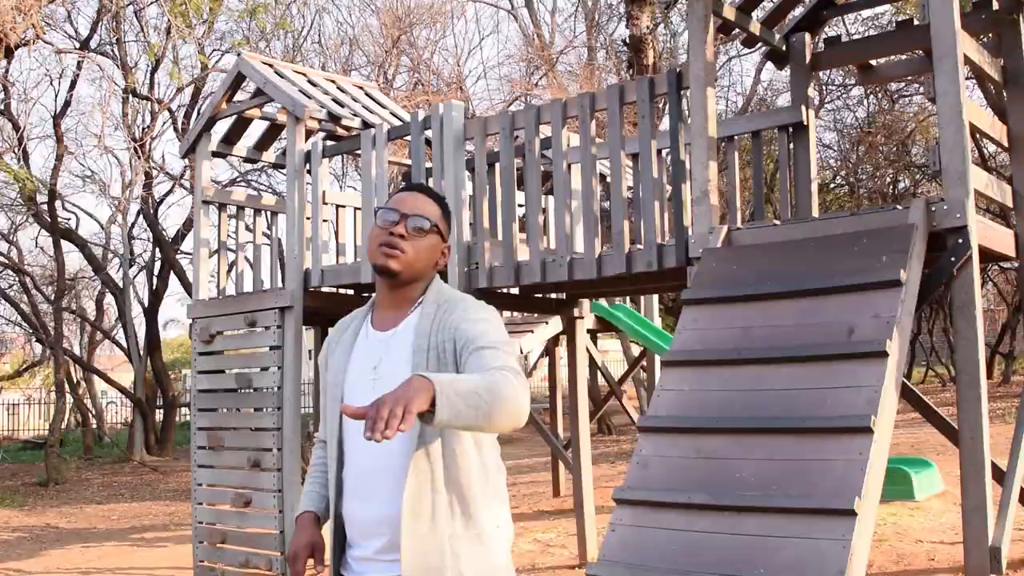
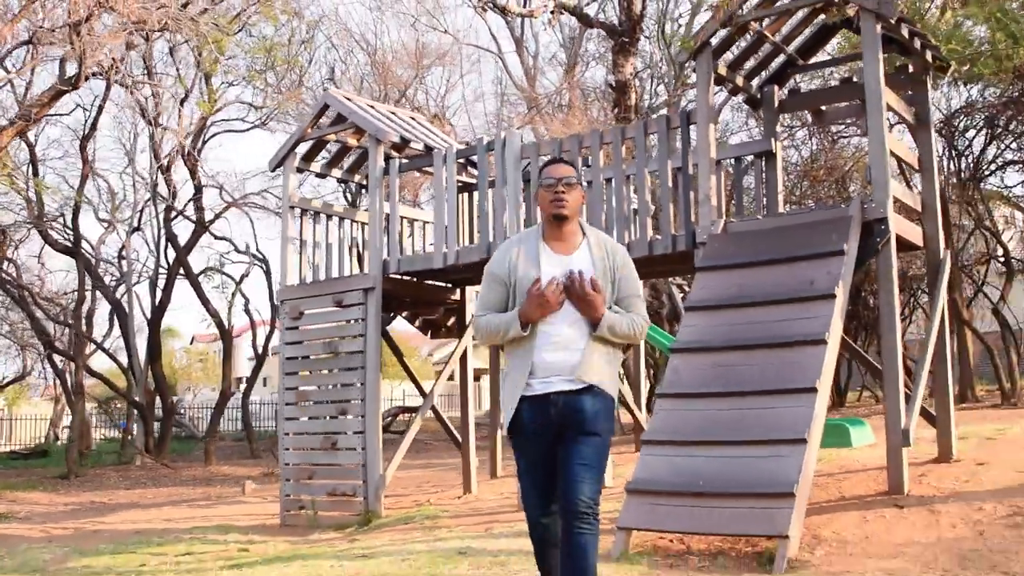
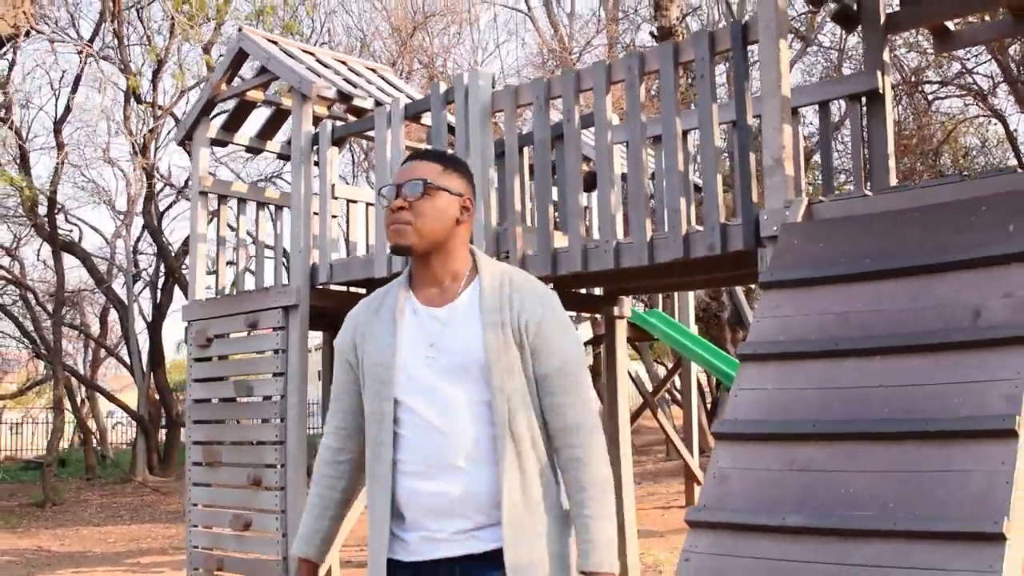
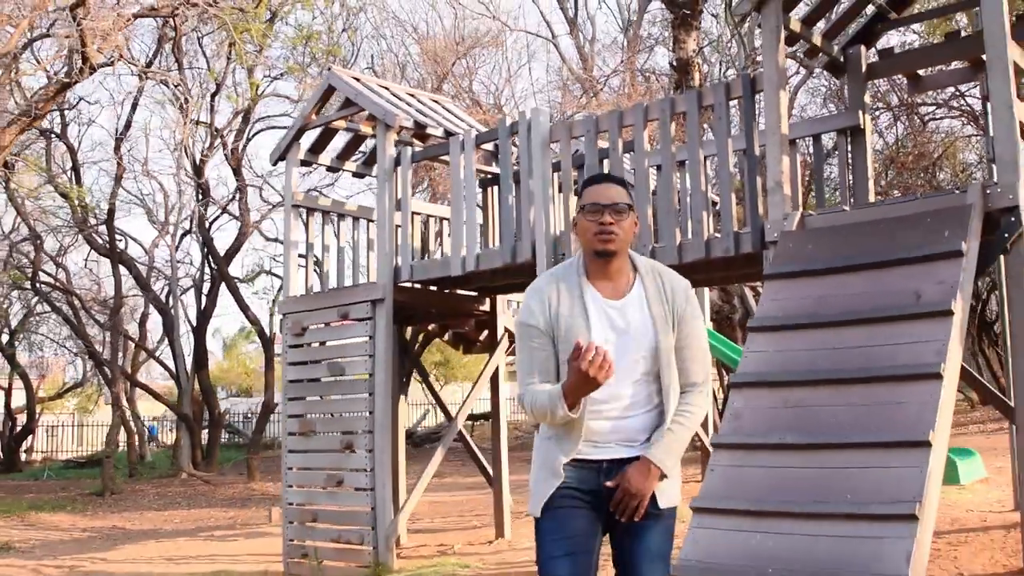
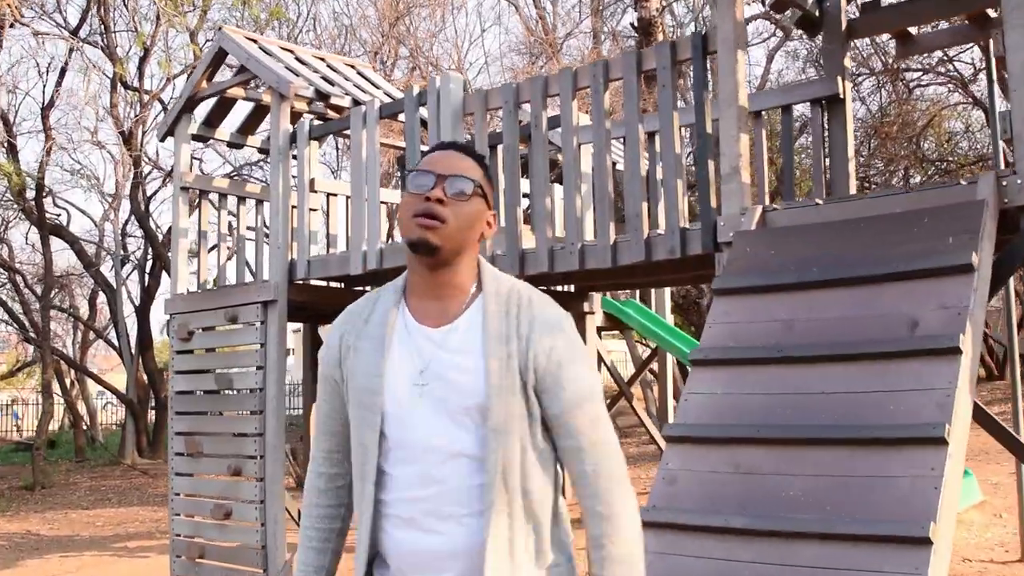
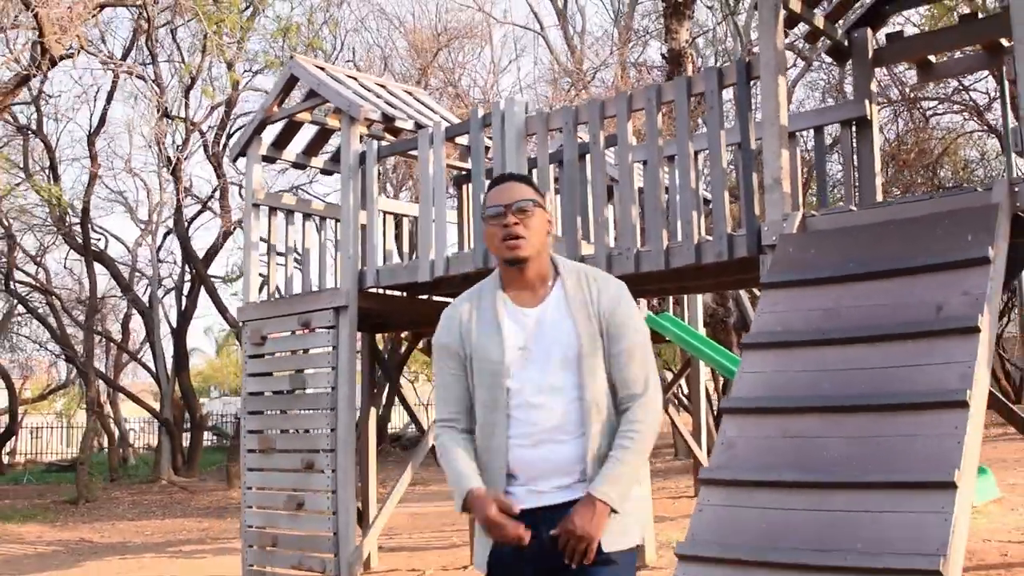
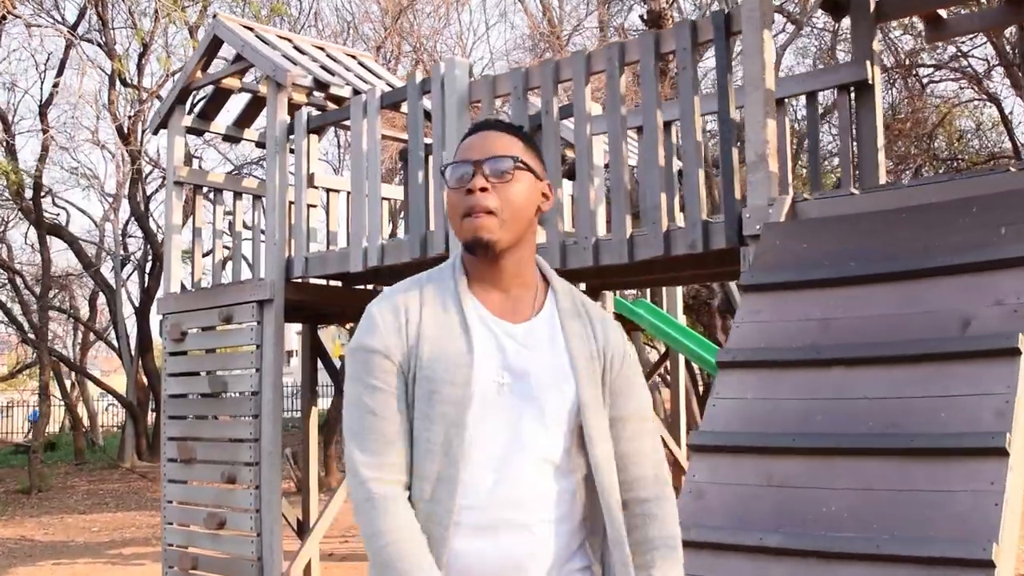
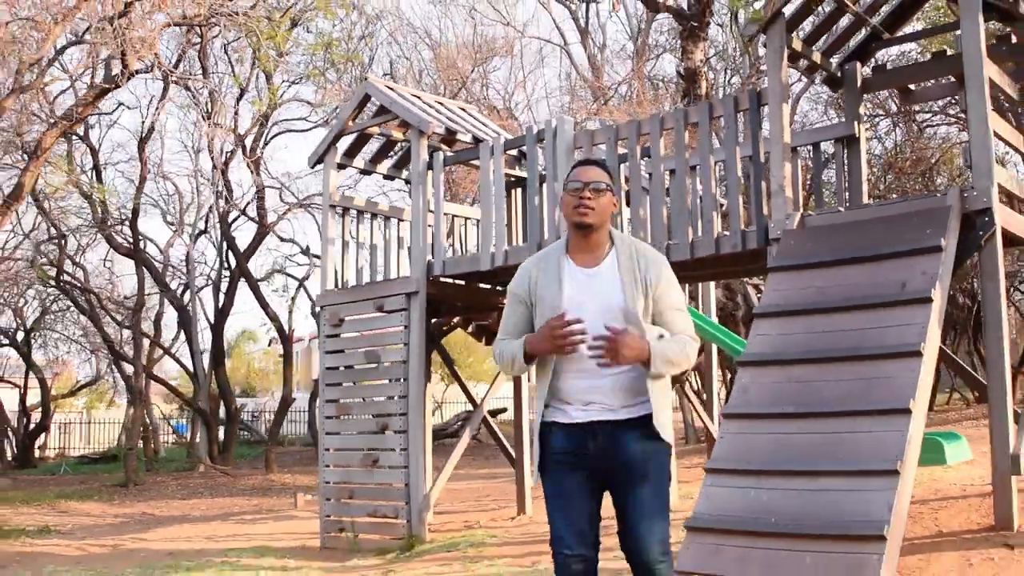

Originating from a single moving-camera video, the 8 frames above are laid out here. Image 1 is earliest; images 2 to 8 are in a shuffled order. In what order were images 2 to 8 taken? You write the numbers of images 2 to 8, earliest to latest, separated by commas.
5, 7, 3, 6, 4, 8, 2
